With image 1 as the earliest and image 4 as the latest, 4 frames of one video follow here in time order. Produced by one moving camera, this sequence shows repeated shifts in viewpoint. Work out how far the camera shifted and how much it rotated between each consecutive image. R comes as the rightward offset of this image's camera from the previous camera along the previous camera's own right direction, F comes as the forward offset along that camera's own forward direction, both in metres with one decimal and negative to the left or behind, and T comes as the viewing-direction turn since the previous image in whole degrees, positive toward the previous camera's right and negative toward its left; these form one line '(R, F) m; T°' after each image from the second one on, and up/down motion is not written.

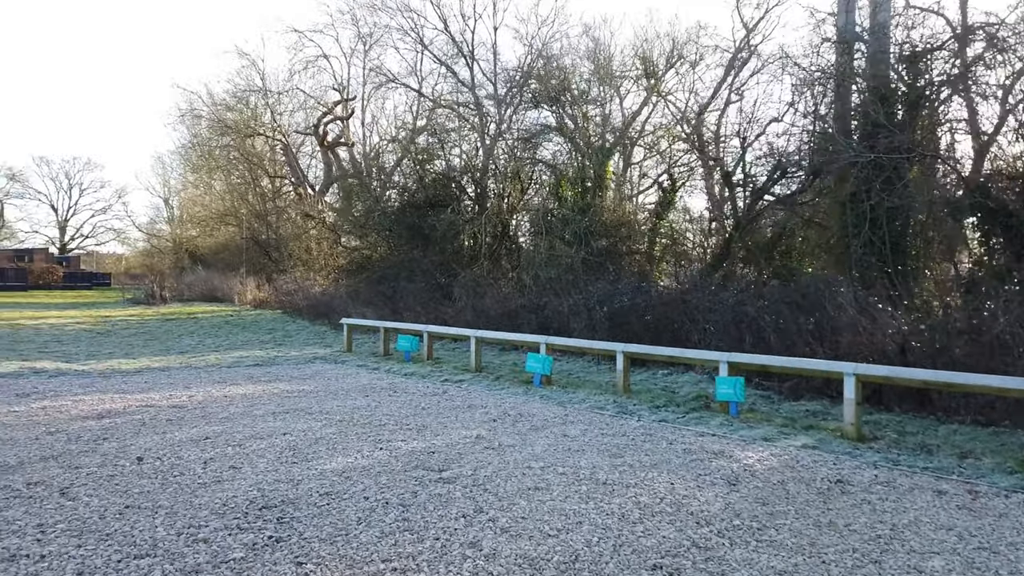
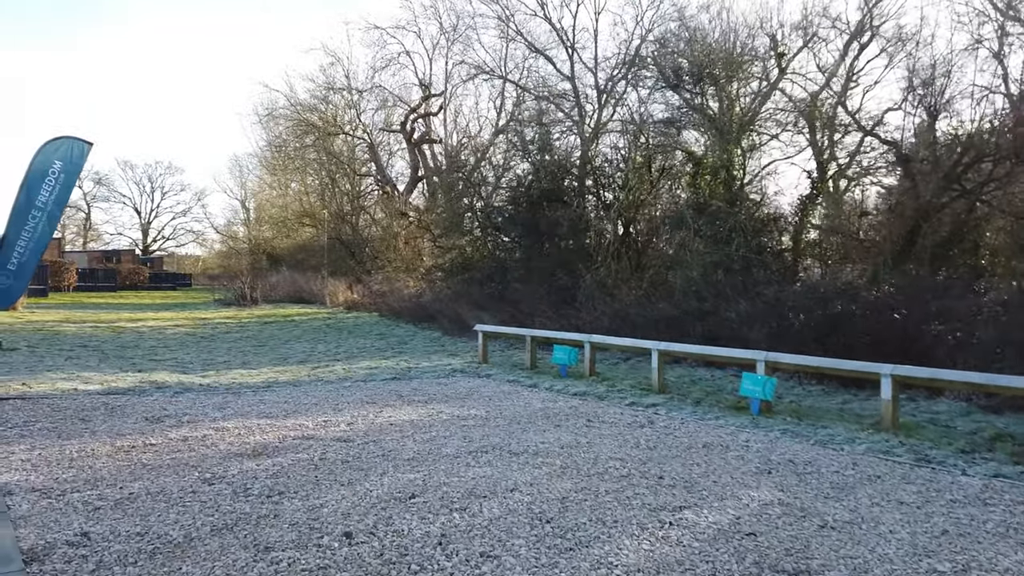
(-1.4, +1.5) m; -5°
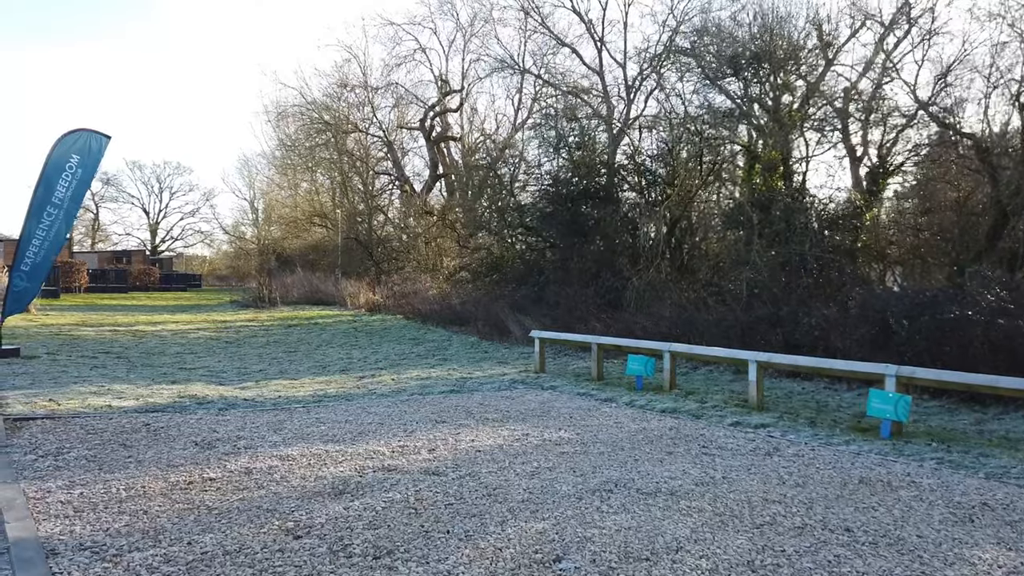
(-0.7, +0.8) m; 0°
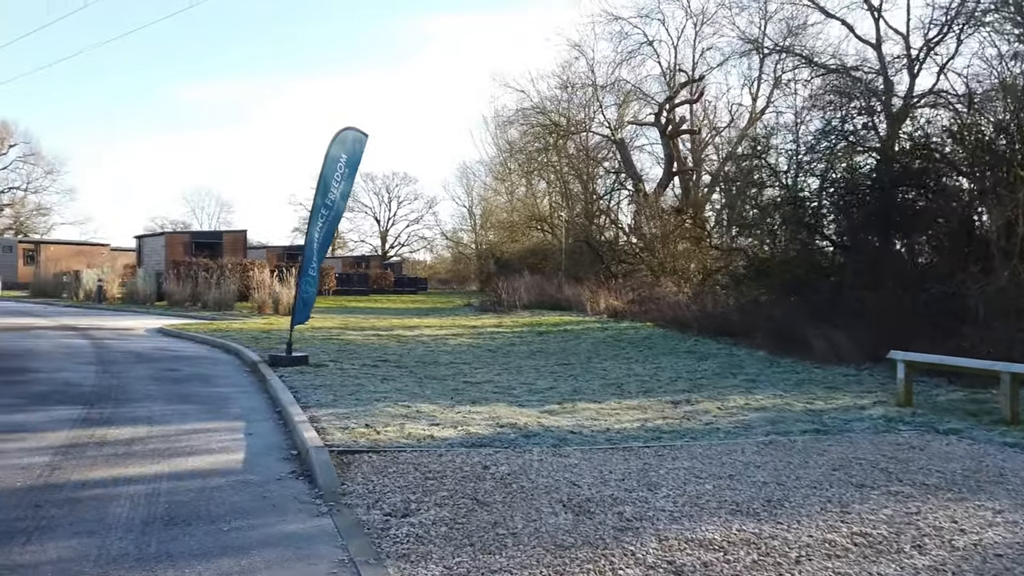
(-1.5, +1.4) m; -16°
